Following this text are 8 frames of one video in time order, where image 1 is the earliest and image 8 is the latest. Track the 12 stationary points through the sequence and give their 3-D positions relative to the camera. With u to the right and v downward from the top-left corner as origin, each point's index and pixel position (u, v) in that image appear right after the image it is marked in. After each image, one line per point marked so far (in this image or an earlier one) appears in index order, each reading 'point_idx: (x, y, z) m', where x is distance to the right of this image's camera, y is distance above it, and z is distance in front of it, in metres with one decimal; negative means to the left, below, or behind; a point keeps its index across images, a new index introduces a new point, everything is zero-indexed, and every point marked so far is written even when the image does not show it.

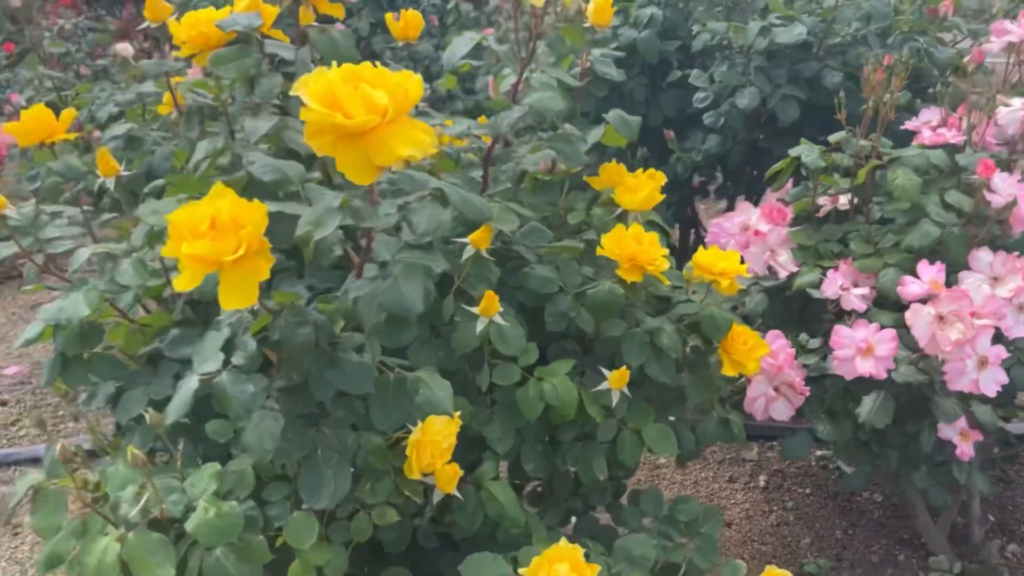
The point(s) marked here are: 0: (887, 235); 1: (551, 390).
0: (+0.7, +0.1, +1.8) m
1: (+0.1, -0.1, +1.3) m
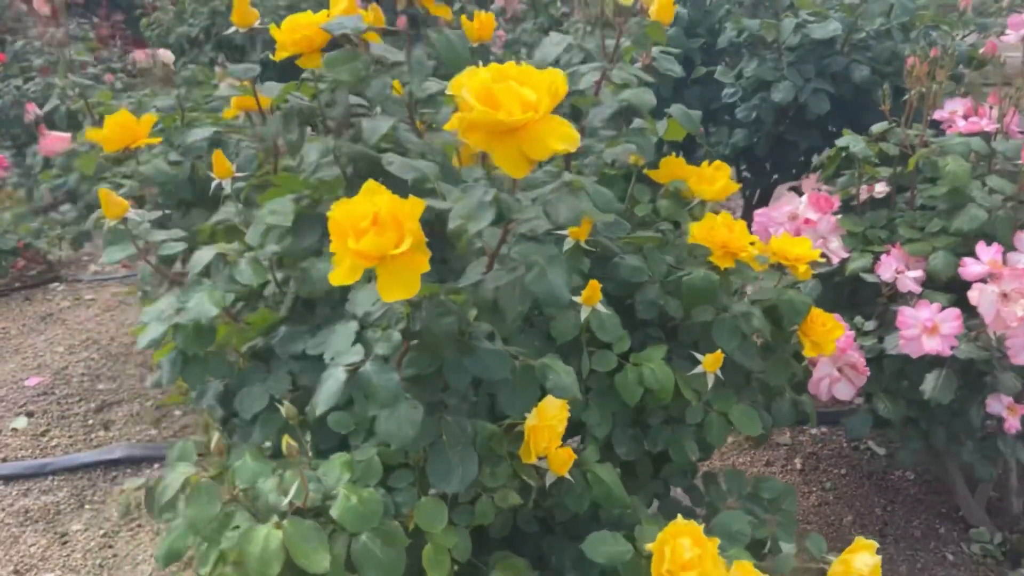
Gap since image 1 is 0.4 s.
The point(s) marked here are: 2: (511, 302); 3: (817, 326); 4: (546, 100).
0: (+0.9, +0.1, +1.8) m
1: (+0.2, -0.1, +1.4) m
2: (0.0, 0.0, +1.1) m
3: (+0.5, -0.1, +1.5) m
4: (0.0, +0.2, +1.0) m
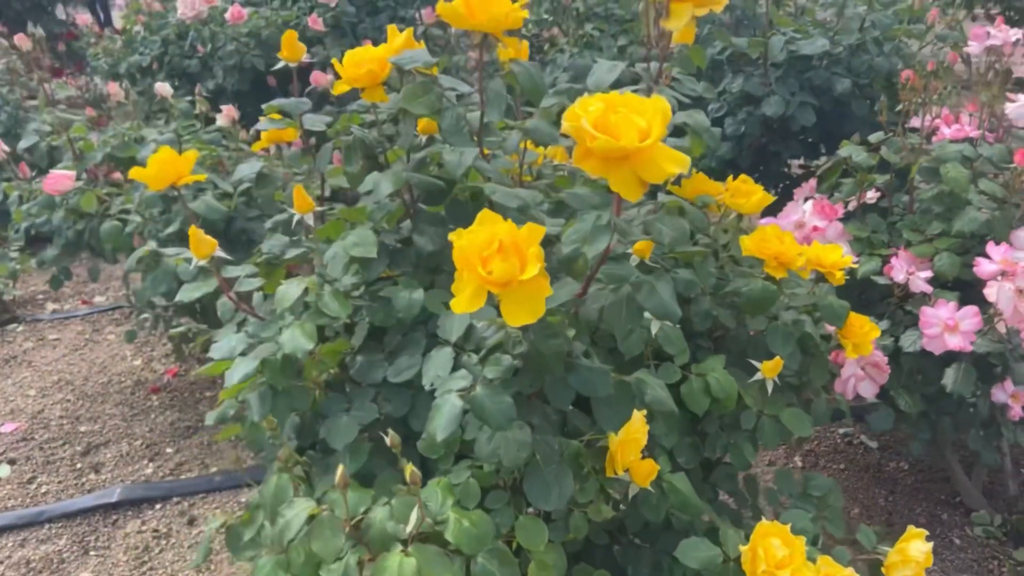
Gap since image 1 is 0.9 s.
0: (+0.9, +0.1, +2.0) m
1: (+0.3, -0.2, +1.4) m
2: (+0.1, 0.0, +1.1) m
3: (+0.6, -0.1, +1.6) m
4: (+0.2, +0.2, +1.0) m
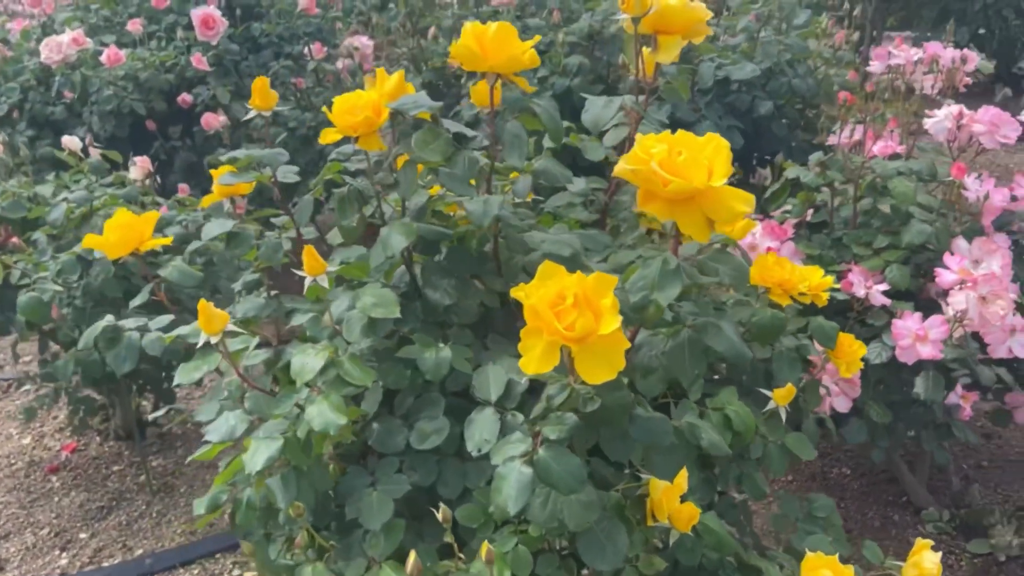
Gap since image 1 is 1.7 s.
0: (+0.8, +0.1, +2.0) m
1: (+0.4, -0.2, +1.4) m
2: (+0.2, -0.1, +1.1) m
3: (+0.6, -0.1, +1.6) m
4: (+0.2, +0.1, +1.0) m
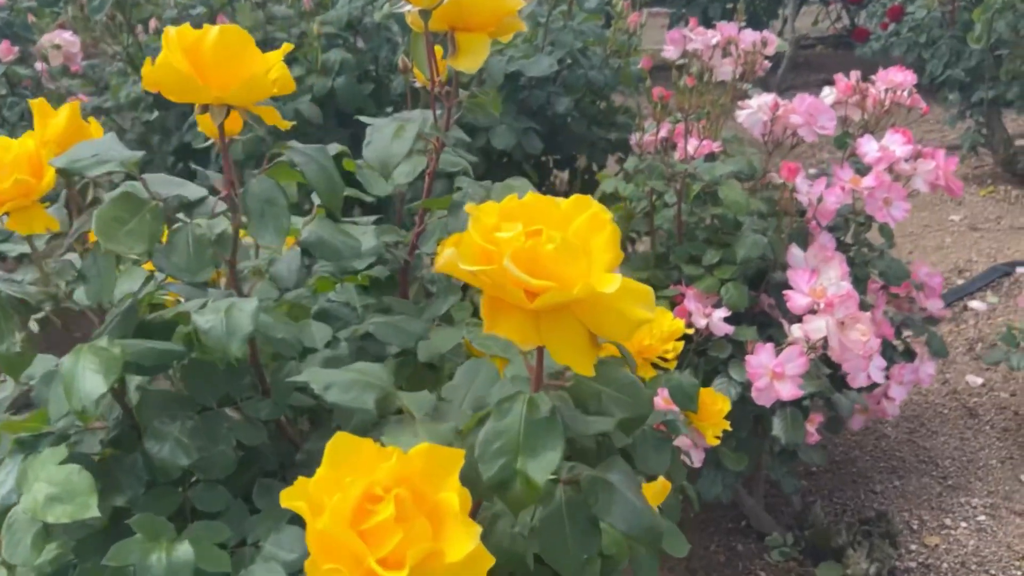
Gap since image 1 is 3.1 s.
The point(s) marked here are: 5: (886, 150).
0: (+0.4, +0.1, +1.8) m
1: (+0.1, -0.3, +1.1) m
2: (0.0, -0.2, +0.7) m
3: (+0.3, -0.2, +1.3) m
4: (+0.1, 0.0, +0.6) m
5: (+0.8, +0.3, +2.0) m
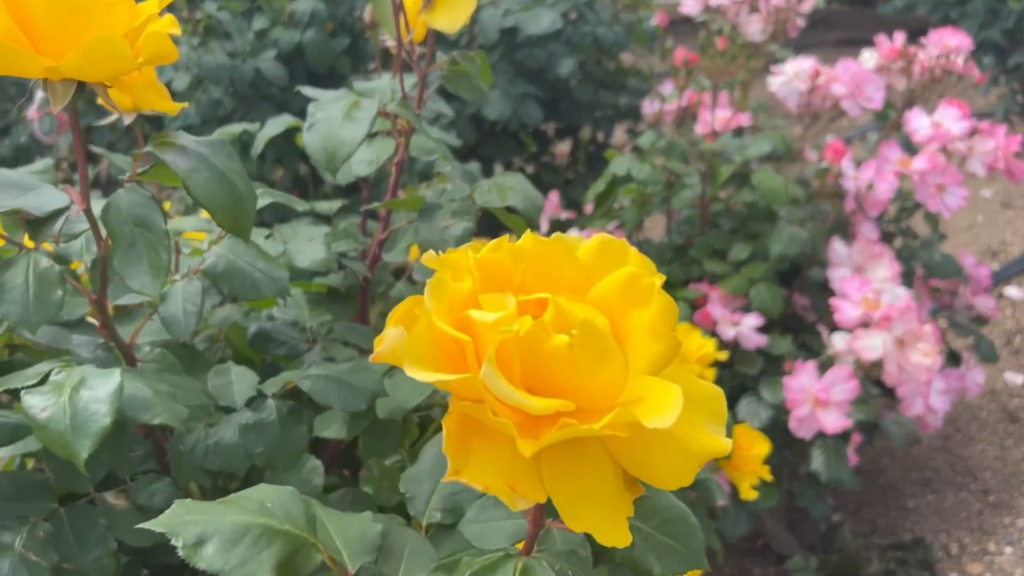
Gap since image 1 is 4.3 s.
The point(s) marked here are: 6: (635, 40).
0: (+0.4, +0.1, +1.5) m
1: (+0.1, -0.3, +0.8) m
2: (0.0, -0.2, +0.5) m
3: (+0.3, -0.2, +1.1) m
4: (+0.1, 0.0, +0.4) m
5: (+0.8, +0.3, +1.7) m
6: (+0.3, +0.5, +2.0) m
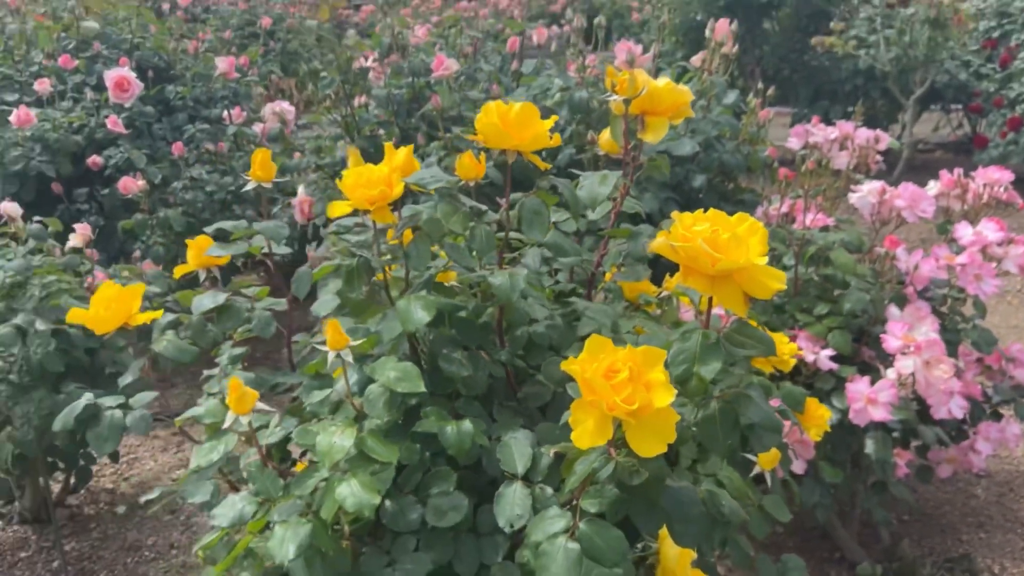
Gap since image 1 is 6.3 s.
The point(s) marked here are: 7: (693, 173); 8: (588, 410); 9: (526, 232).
0: (+0.7, 0.0, +2.2) m
1: (+0.4, -0.3, +1.5) m
2: (+0.3, -0.2, +1.1) m
3: (+0.6, -0.2, +1.7) m
4: (+0.3, +0.1, +1.1) m
5: (+1.2, +0.1, +2.3) m
6: (+0.7, +0.4, +2.7) m
7: (+0.5, +0.3, +2.6) m
8: (+0.1, -0.1, +1.0) m
9: (0.0, +0.1, +1.3) m
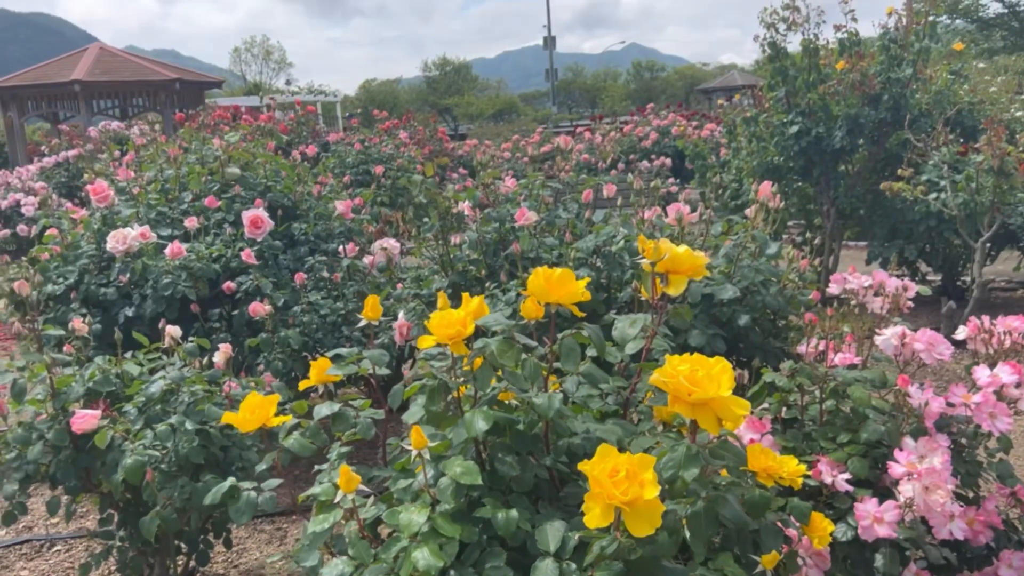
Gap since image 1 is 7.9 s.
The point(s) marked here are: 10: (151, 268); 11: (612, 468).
0: (+0.9, -0.4, +2.5) m
1: (+0.4, -0.6, +1.8) m
2: (+0.3, -0.4, +1.5) m
3: (+0.7, -0.5, +2.0) m
4: (+0.3, -0.1, +1.4) m
5: (+1.4, -0.3, +2.6) m
6: (+1.0, -0.1, +3.1) m
7: (+0.7, -0.1, +2.9) m
8: (+0.1, -0.3, +1.4) m
9: (+0.1, -0.1, +1.7) m
10: (-1.6, +0.1, +3.9) m
11: (+0.2, -0.3, +1.4) m
